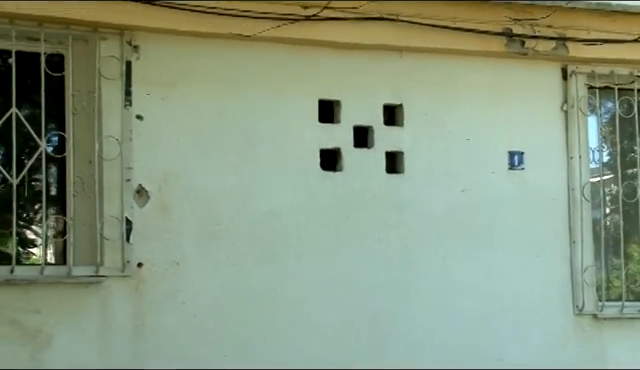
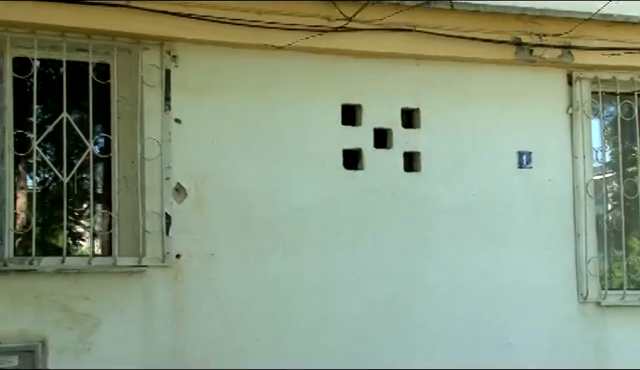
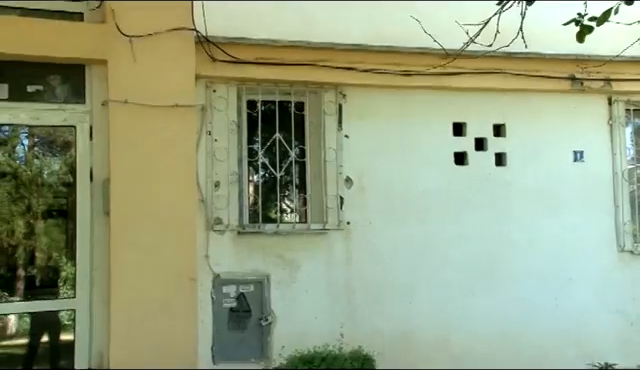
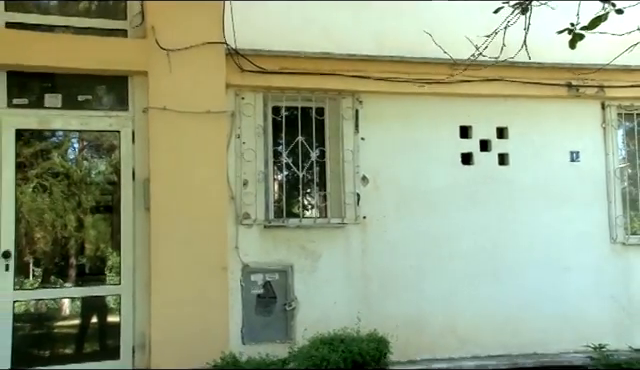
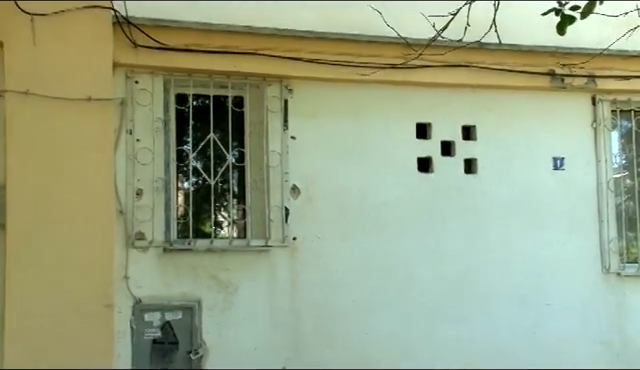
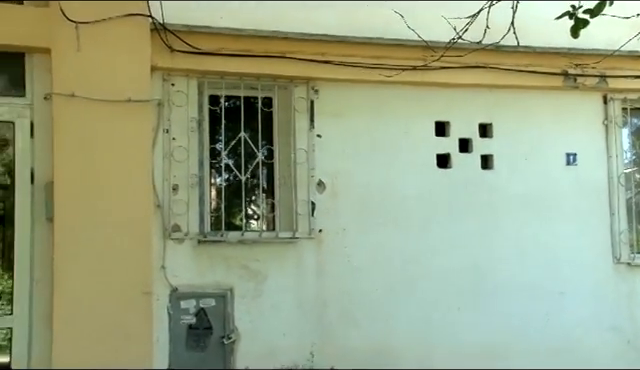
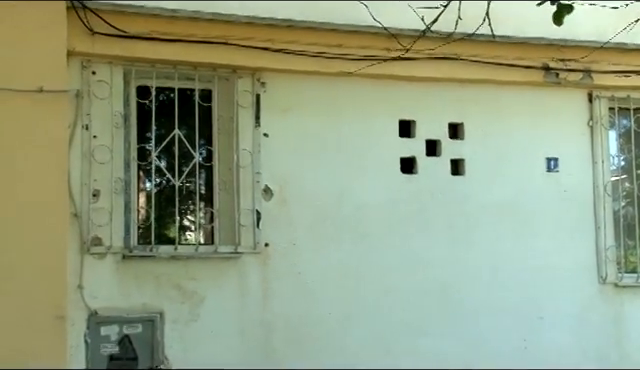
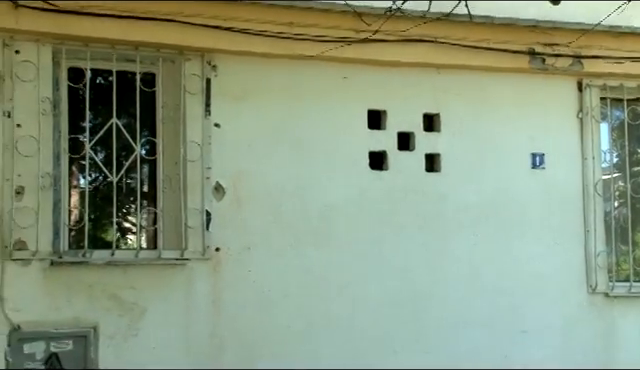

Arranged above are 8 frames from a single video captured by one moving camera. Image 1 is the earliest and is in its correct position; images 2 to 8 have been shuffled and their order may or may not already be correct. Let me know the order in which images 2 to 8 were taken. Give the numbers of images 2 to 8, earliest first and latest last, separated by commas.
2, 8, 7, 5, 6, 3, 4
